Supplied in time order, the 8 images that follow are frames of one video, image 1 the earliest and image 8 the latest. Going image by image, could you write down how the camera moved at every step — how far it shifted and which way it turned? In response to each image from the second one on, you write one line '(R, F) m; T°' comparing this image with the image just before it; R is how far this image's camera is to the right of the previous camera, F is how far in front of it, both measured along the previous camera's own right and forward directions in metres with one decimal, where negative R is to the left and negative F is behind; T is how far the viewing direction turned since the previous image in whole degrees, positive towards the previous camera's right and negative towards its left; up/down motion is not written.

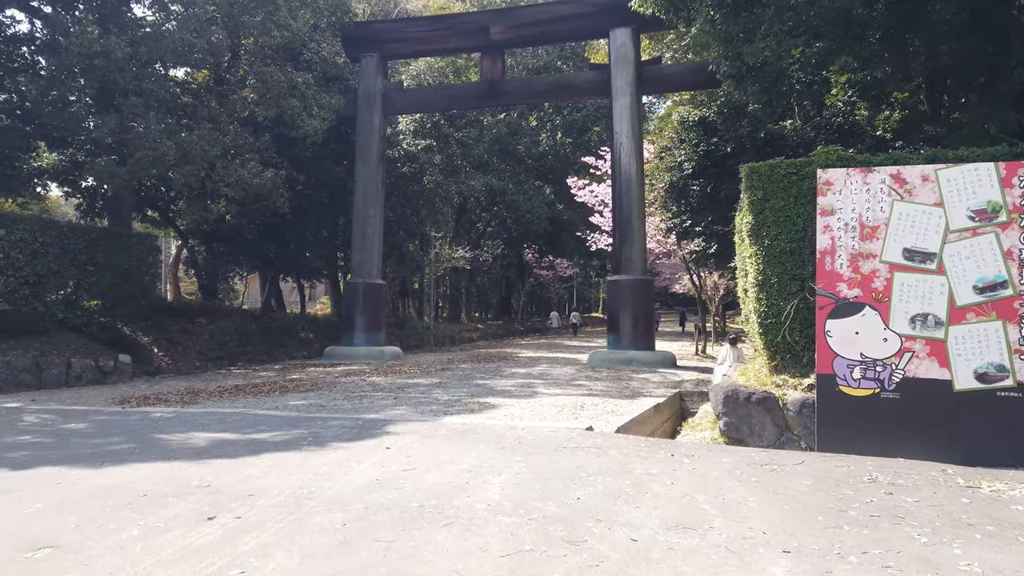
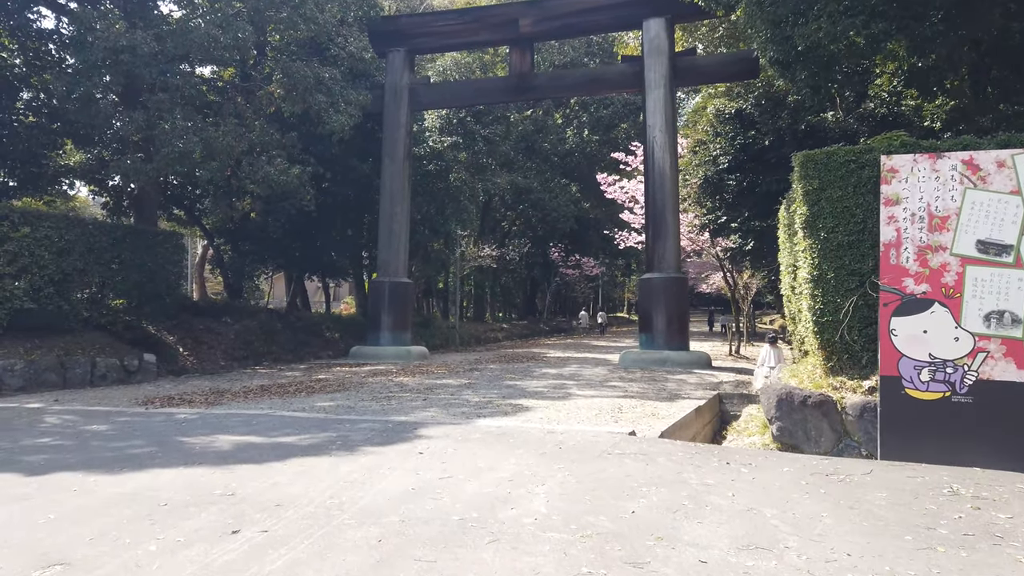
(-0.2, +0.4) m; -2°
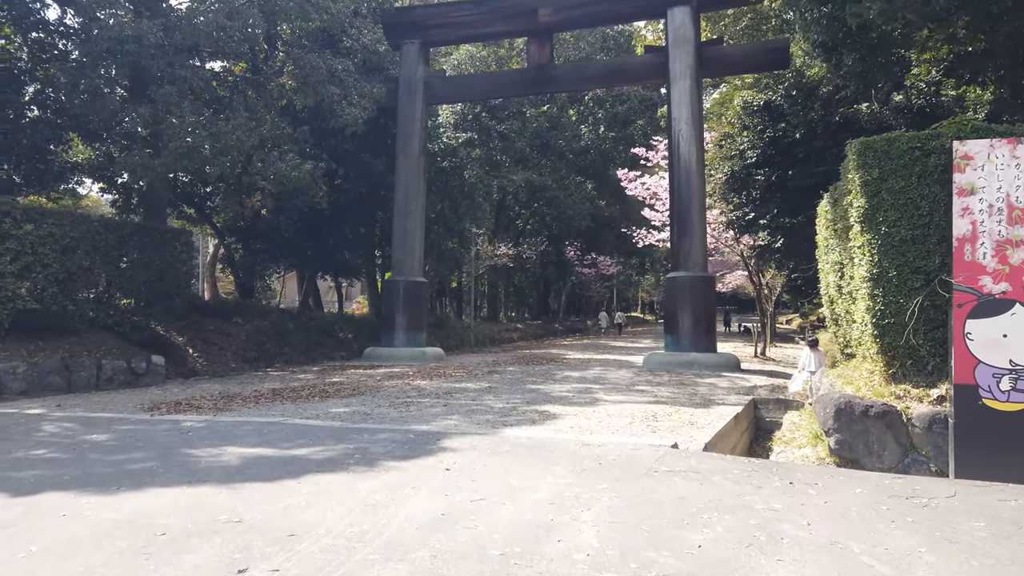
(-0.2, +0.6) m; -1°
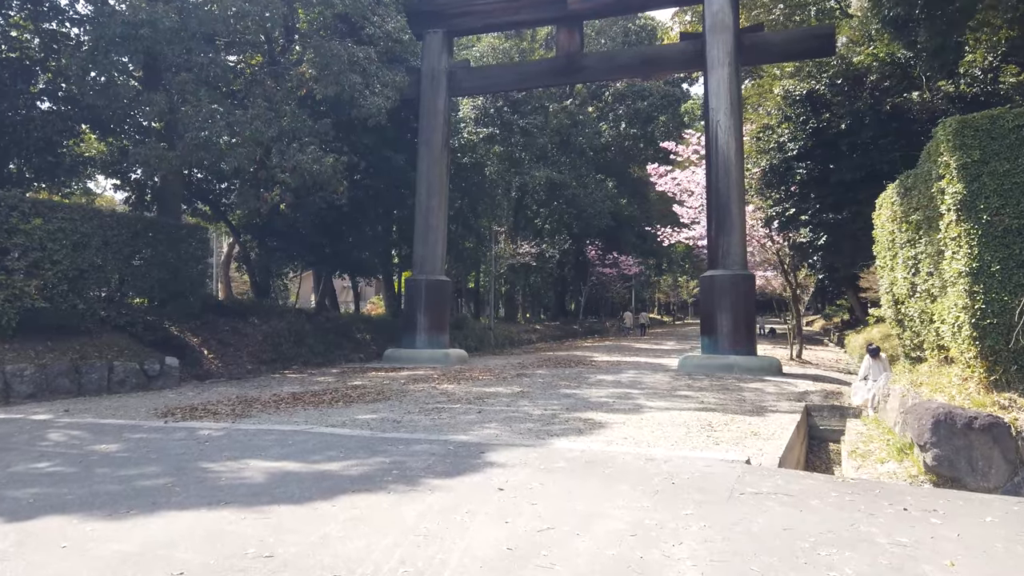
(-0.3, +0.7) m; -1°
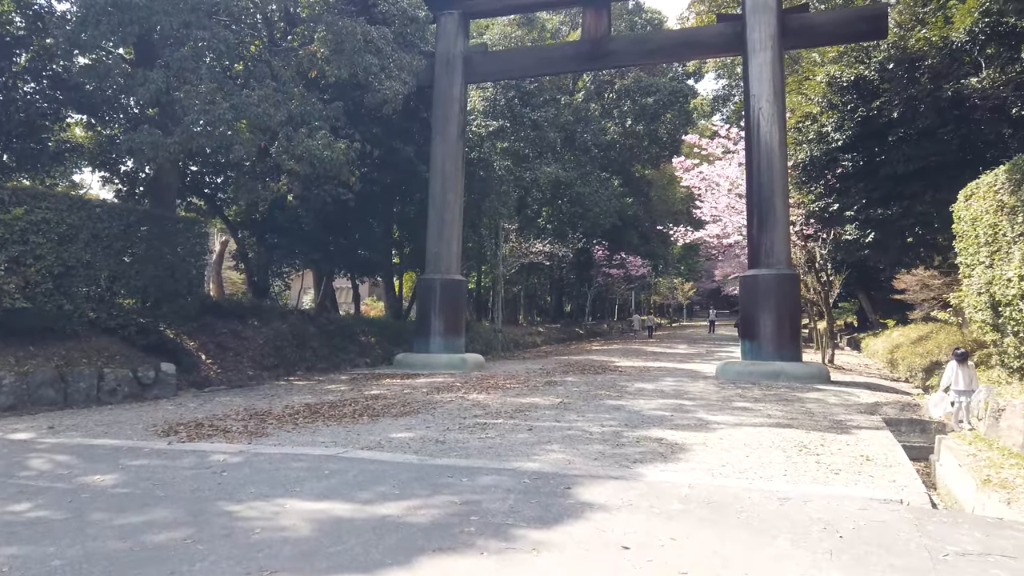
(-0.7, +1.1) m; +1°
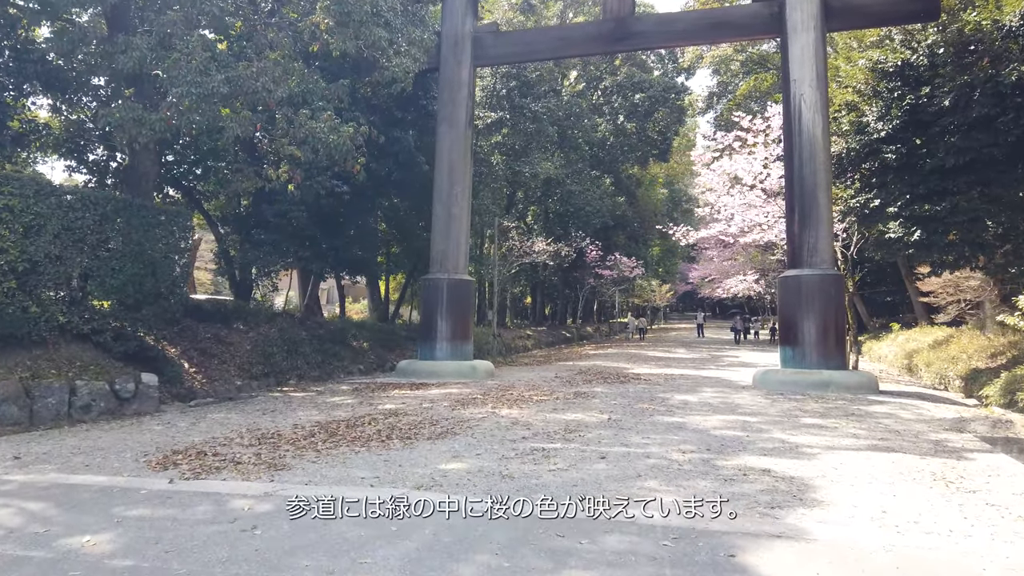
(-0.9, +1.2) m; +3°
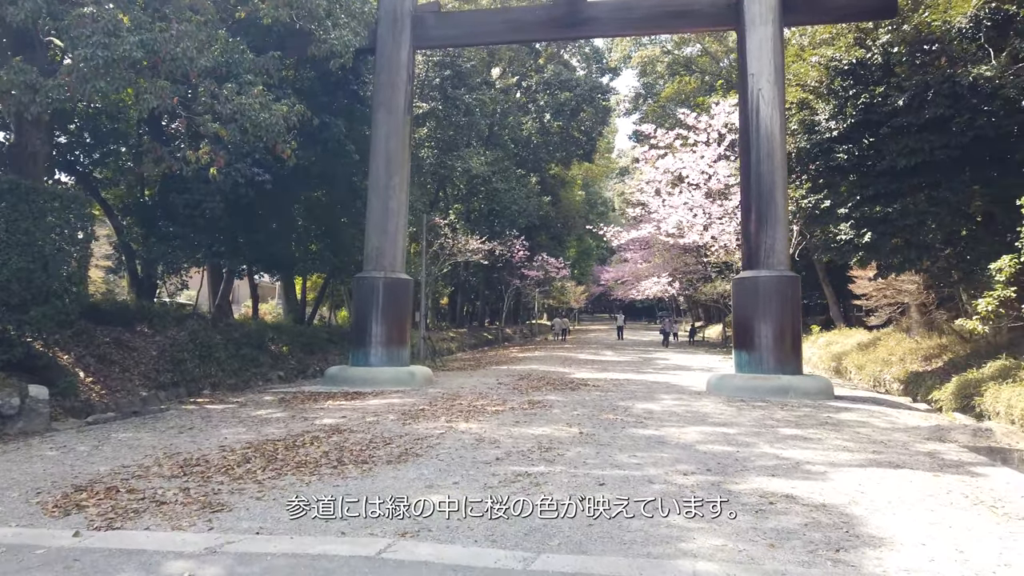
(-0.6, +0.9) m; +7°
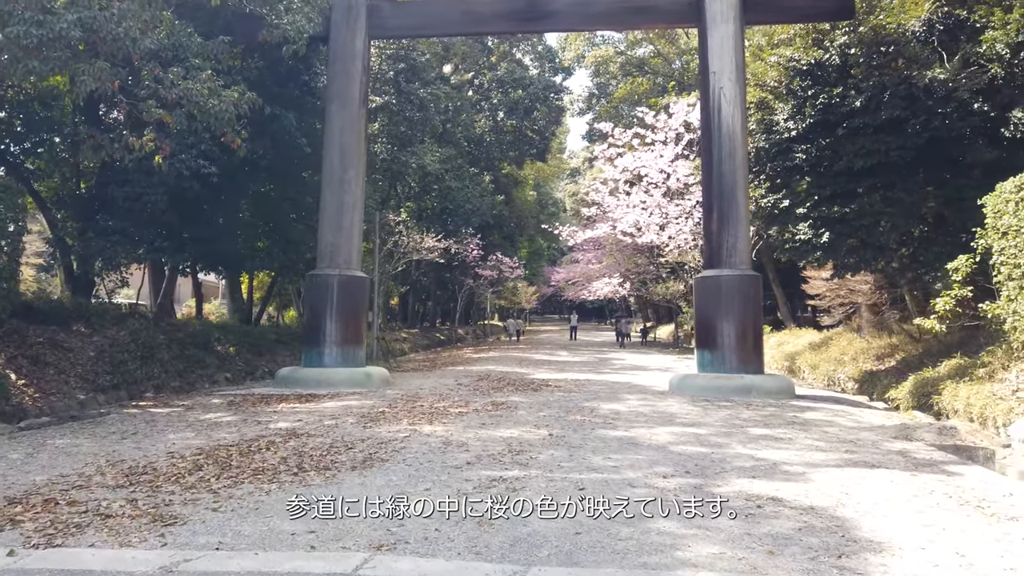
(-0.2, +0.3) m; +4°
